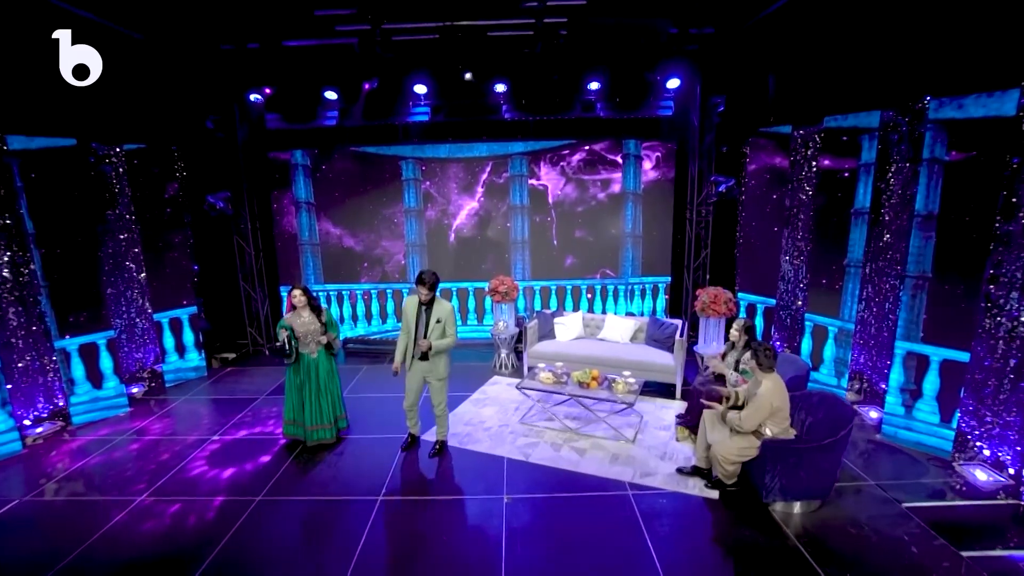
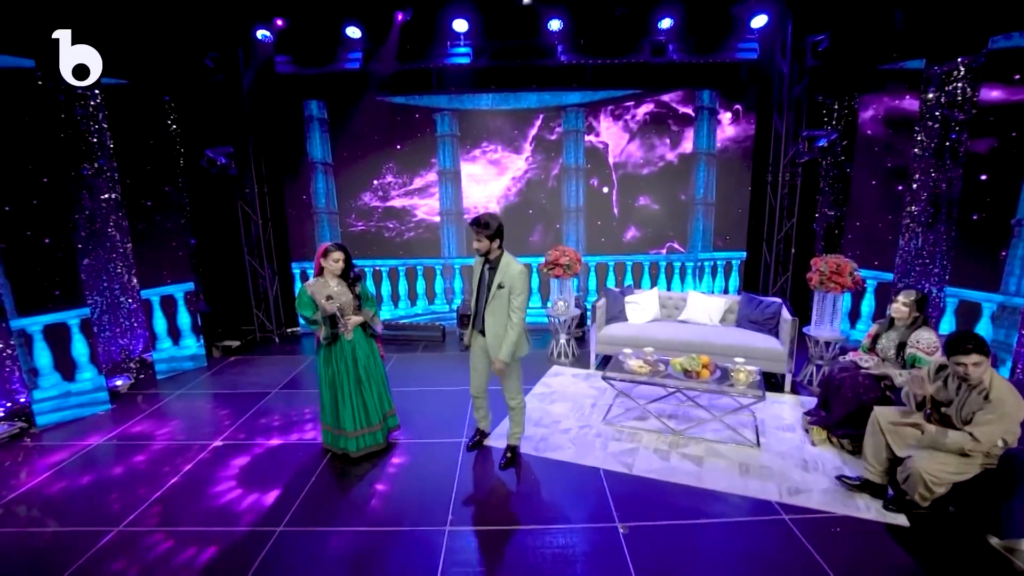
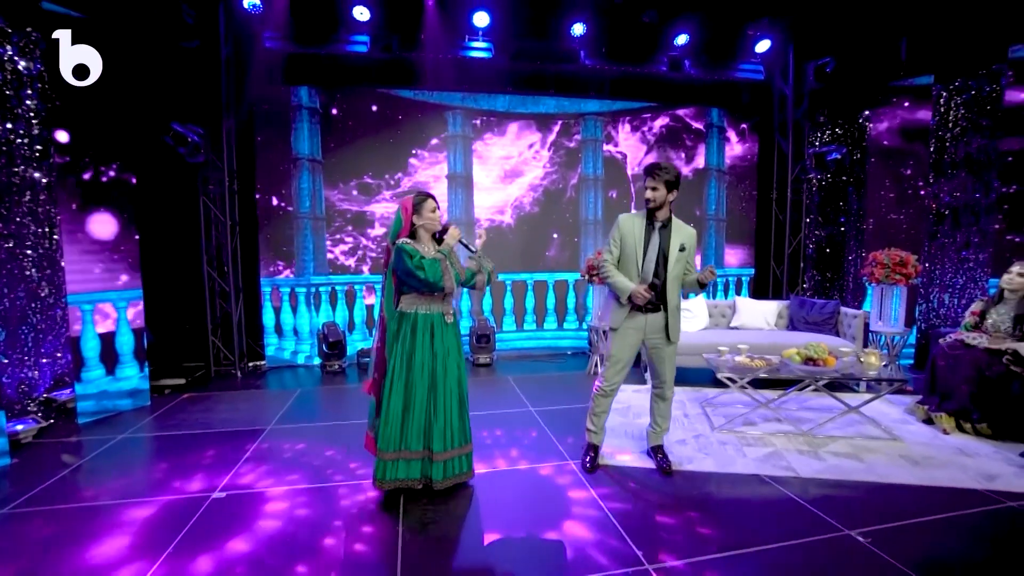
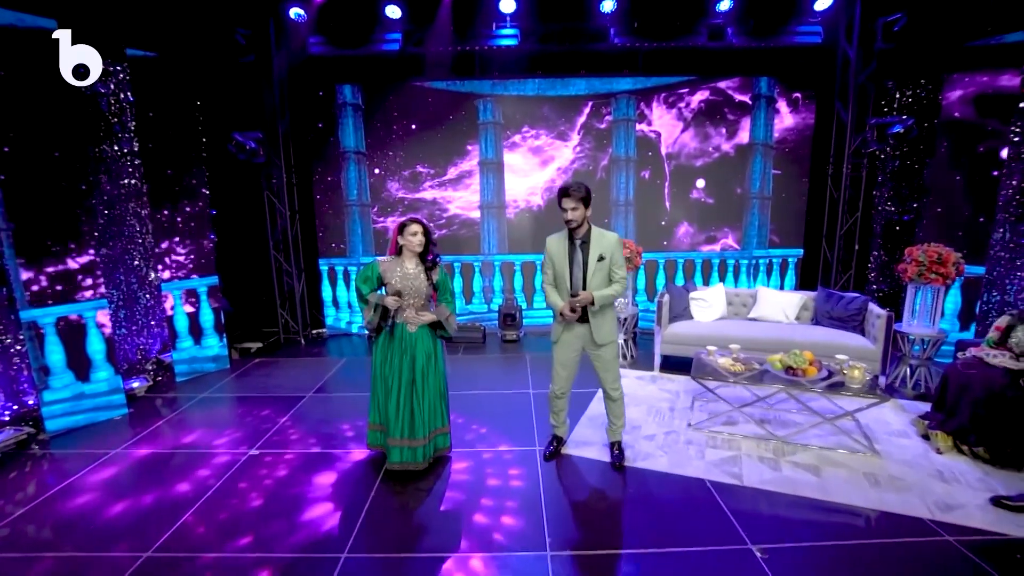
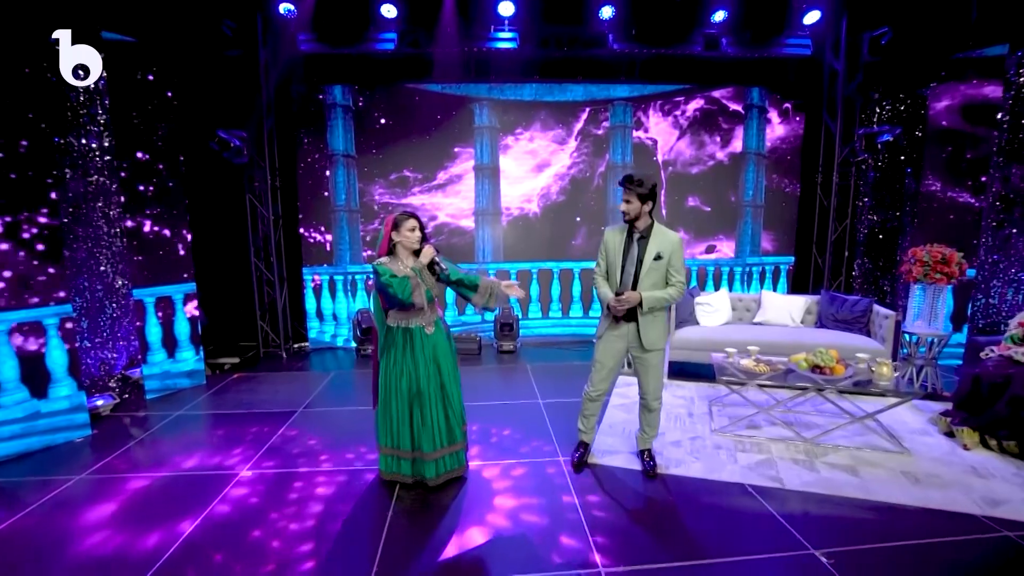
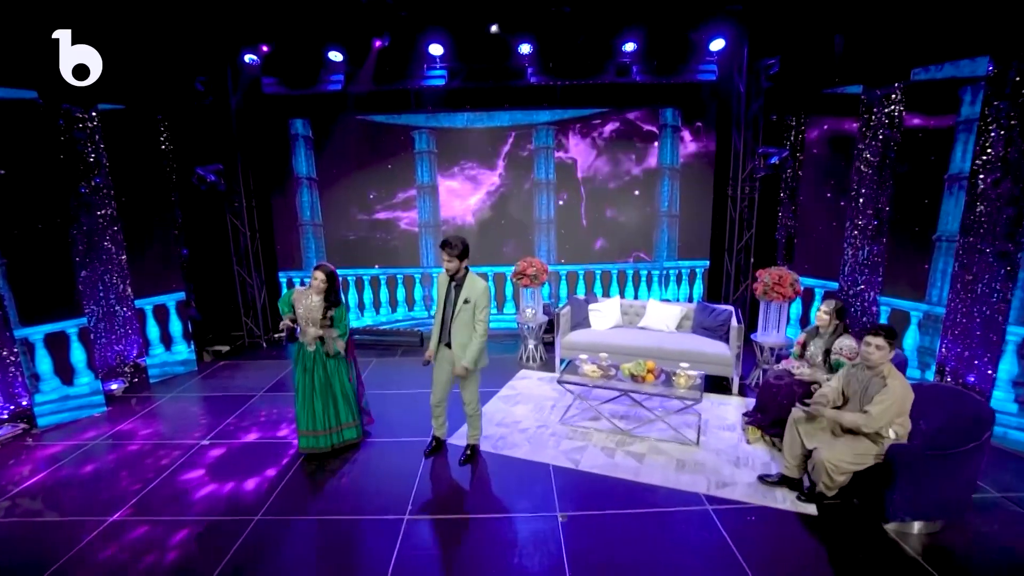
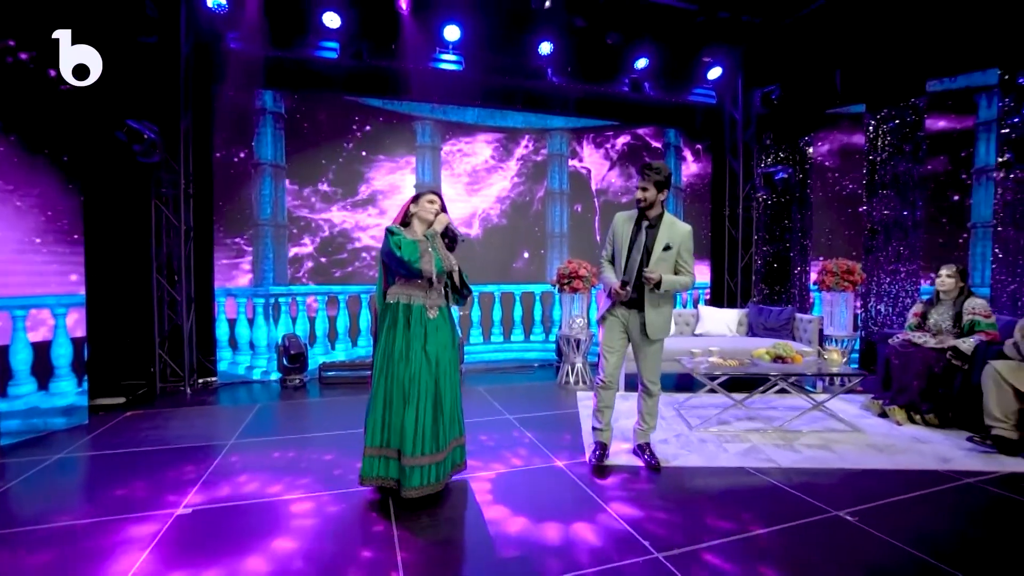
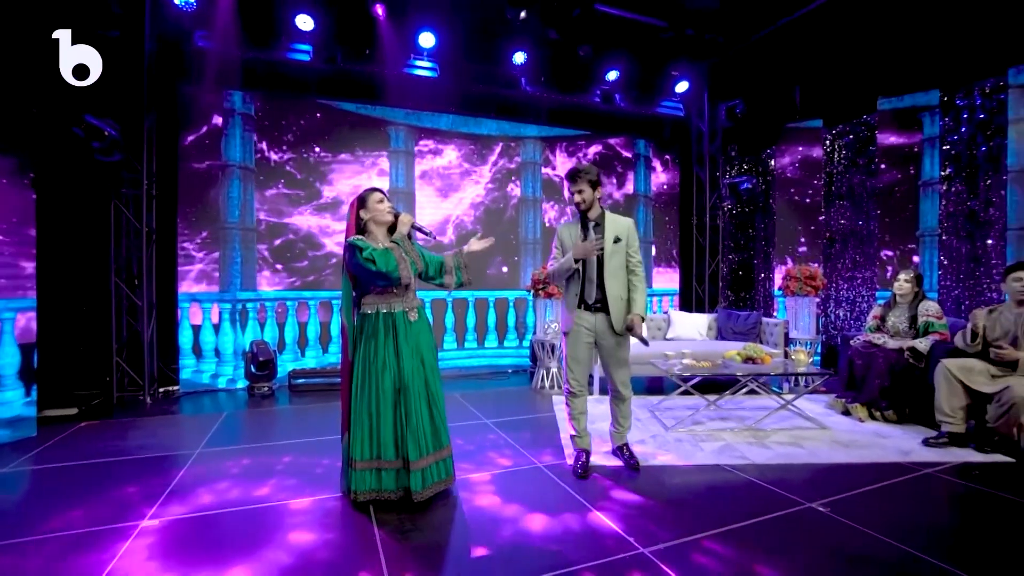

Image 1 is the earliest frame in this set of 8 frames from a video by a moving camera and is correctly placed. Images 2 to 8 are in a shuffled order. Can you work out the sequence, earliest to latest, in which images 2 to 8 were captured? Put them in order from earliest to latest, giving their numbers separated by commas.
6, 2, 4, 5, 3, 7, 8
